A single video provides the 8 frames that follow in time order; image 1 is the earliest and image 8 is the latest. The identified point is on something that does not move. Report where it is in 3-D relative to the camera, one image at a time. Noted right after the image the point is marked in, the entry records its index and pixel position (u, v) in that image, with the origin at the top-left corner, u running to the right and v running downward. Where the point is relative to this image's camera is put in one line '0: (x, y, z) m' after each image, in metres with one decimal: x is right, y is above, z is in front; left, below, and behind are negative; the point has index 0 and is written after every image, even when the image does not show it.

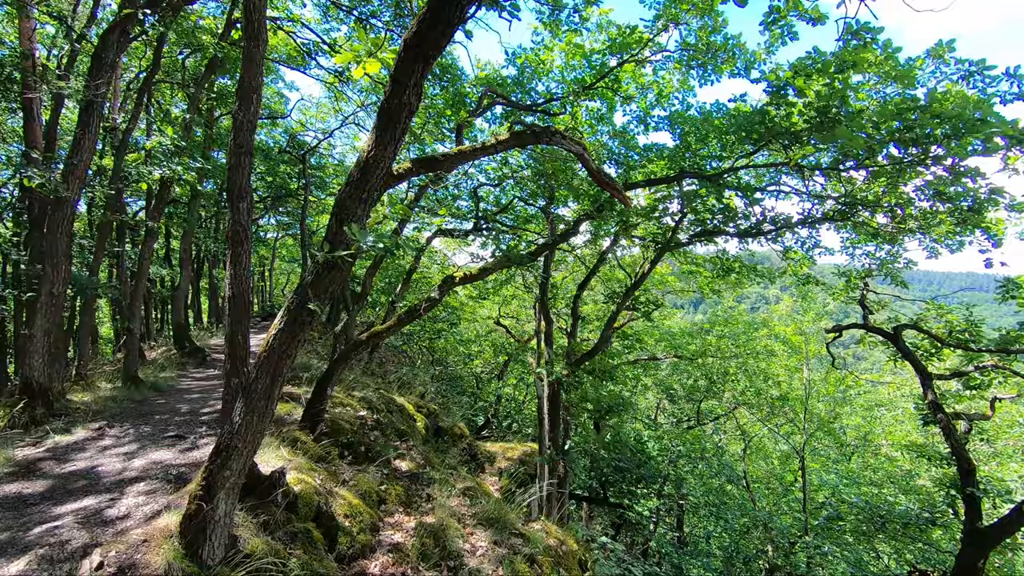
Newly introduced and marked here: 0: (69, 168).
0: (-5.0, +1.4, +6.1) m
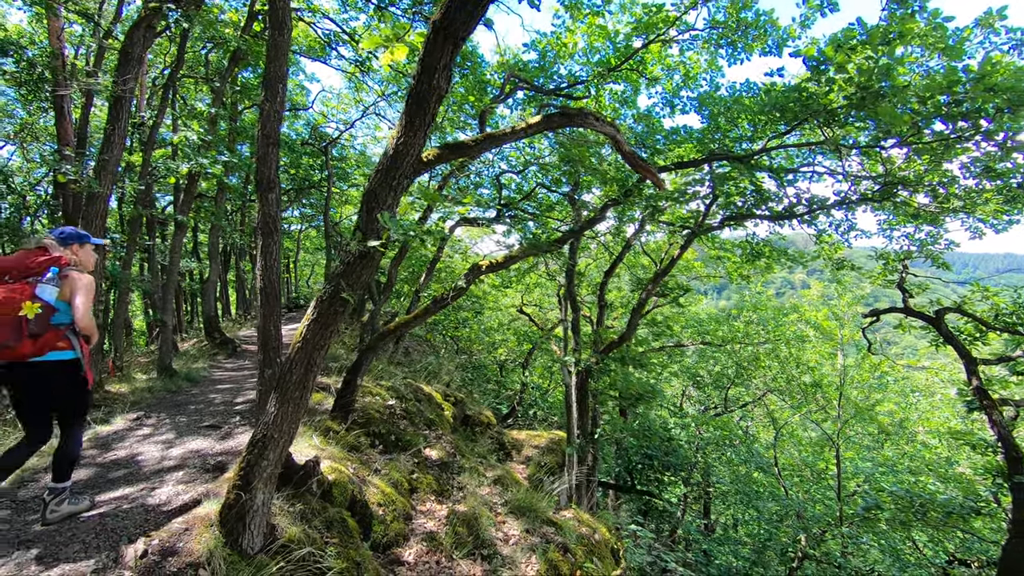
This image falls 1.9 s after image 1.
0: (-4.7, +1.4, +6.2) m
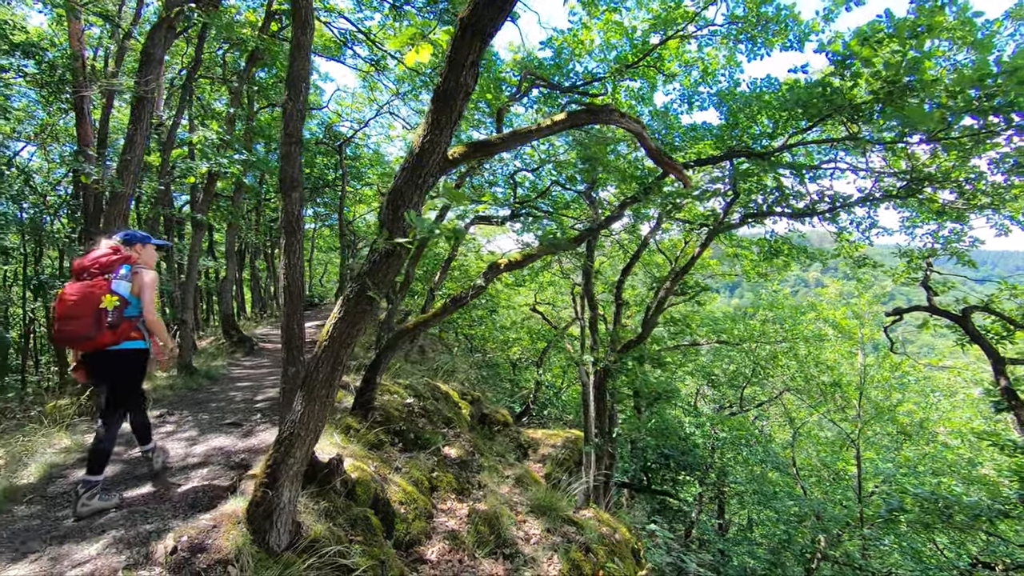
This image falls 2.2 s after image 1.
0: (-4.5, +1.4, +6.3) m
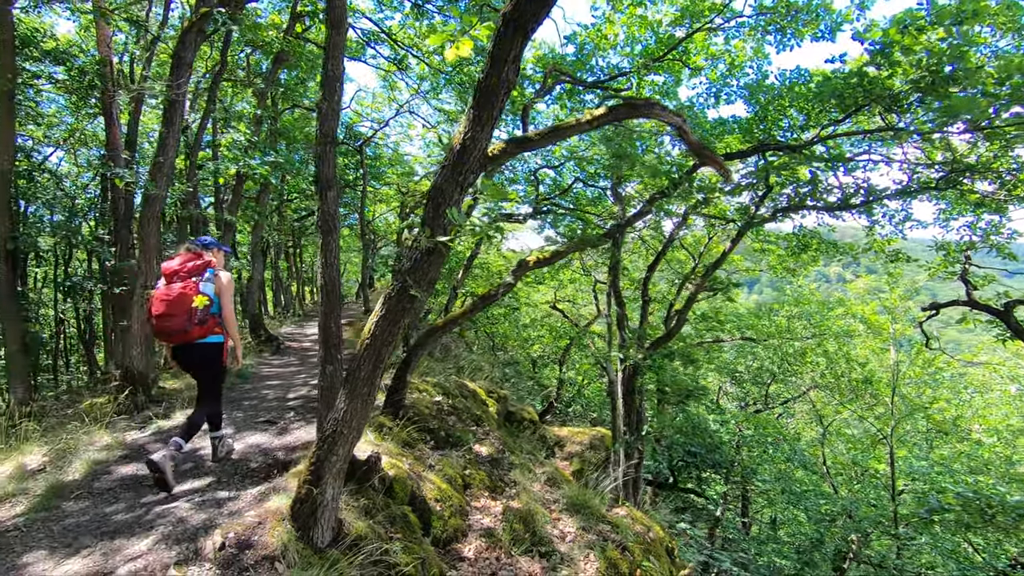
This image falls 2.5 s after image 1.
0: (-4.2, +1.4, +6.4) m
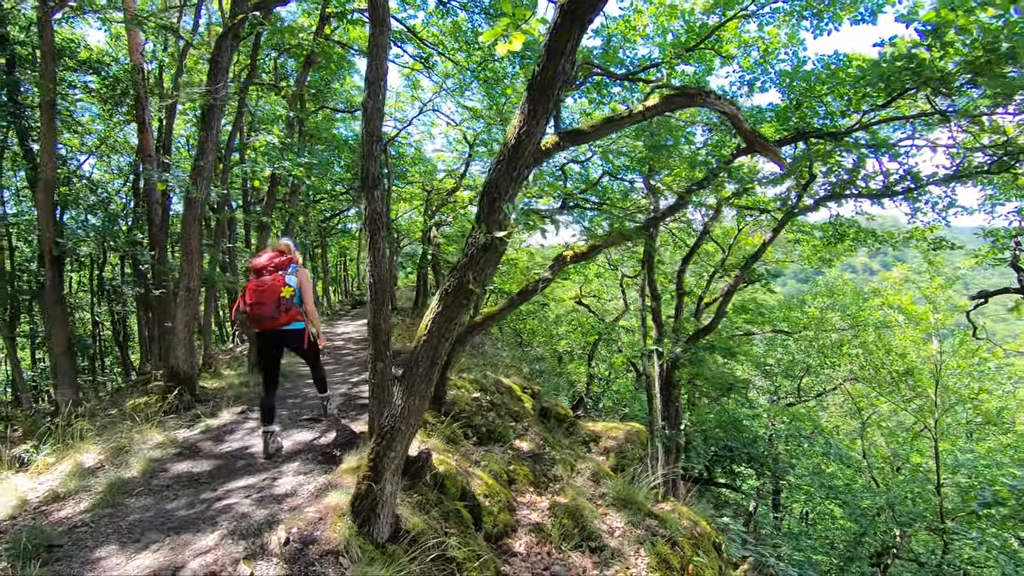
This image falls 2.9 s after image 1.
0: (-3.8, +1.4, +6.5) m
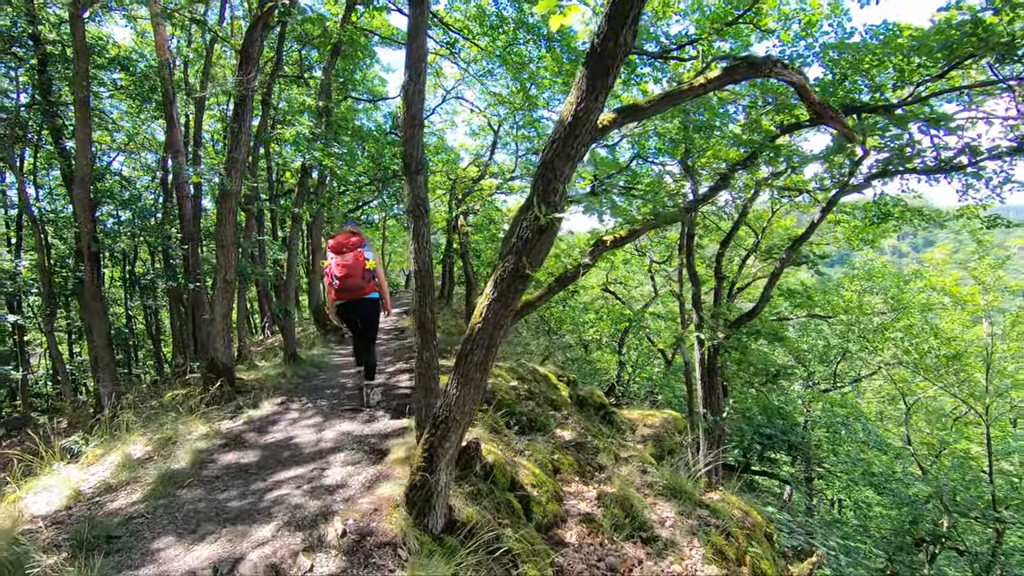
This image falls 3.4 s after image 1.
0: (-3.4, +1.5, +6.5) m
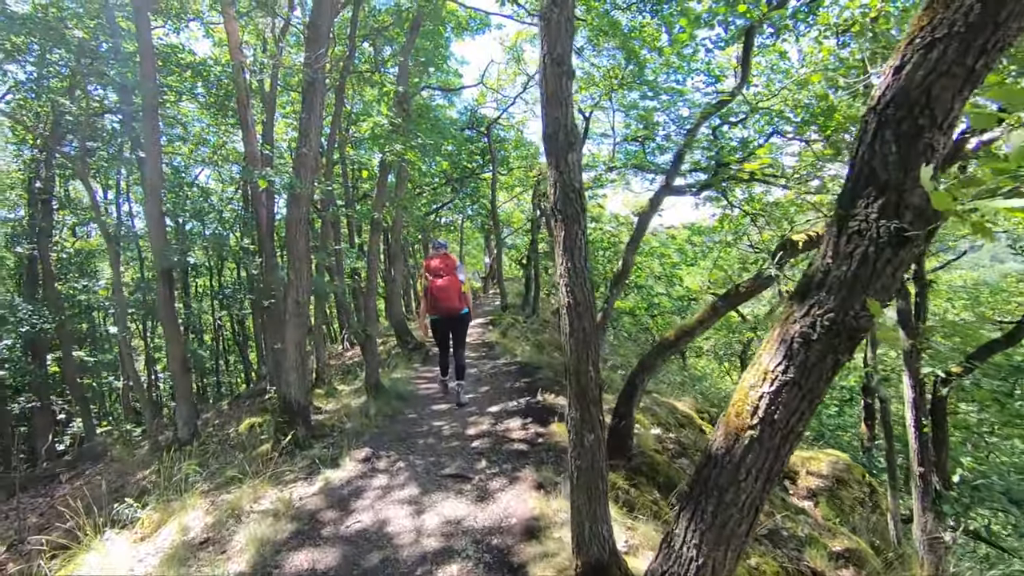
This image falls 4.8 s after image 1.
0: (-2.2, +1.3, +5.4) m
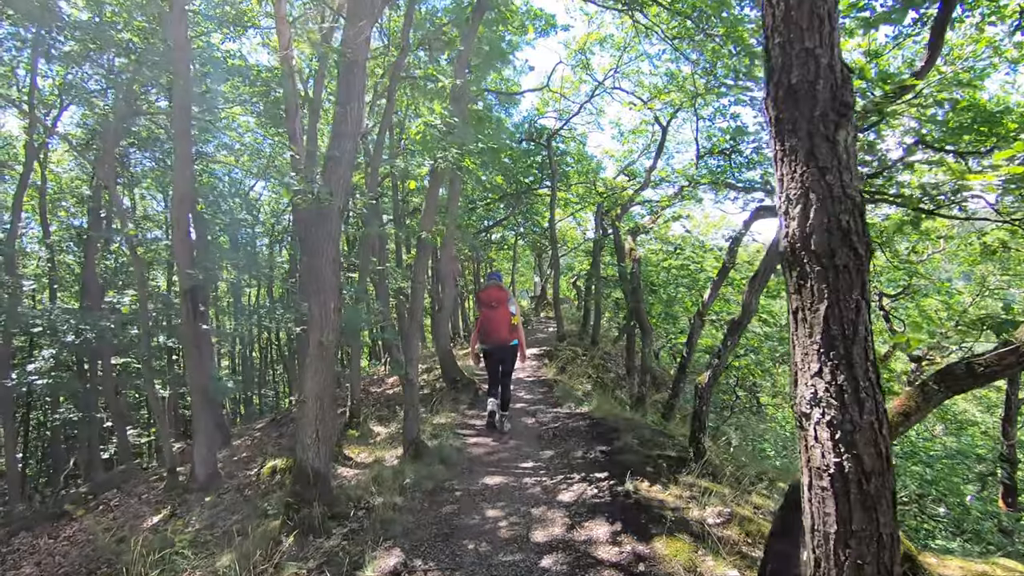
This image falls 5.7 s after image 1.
0: (-1.5, +1.0, +4.4) m
